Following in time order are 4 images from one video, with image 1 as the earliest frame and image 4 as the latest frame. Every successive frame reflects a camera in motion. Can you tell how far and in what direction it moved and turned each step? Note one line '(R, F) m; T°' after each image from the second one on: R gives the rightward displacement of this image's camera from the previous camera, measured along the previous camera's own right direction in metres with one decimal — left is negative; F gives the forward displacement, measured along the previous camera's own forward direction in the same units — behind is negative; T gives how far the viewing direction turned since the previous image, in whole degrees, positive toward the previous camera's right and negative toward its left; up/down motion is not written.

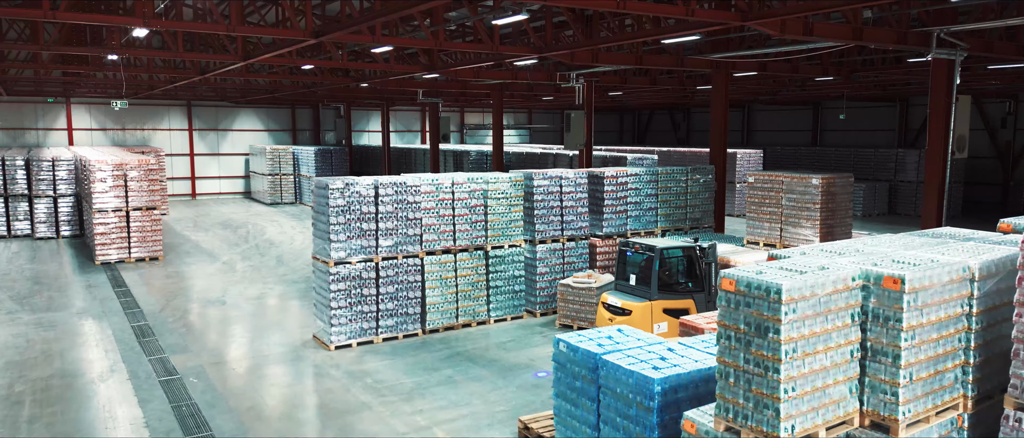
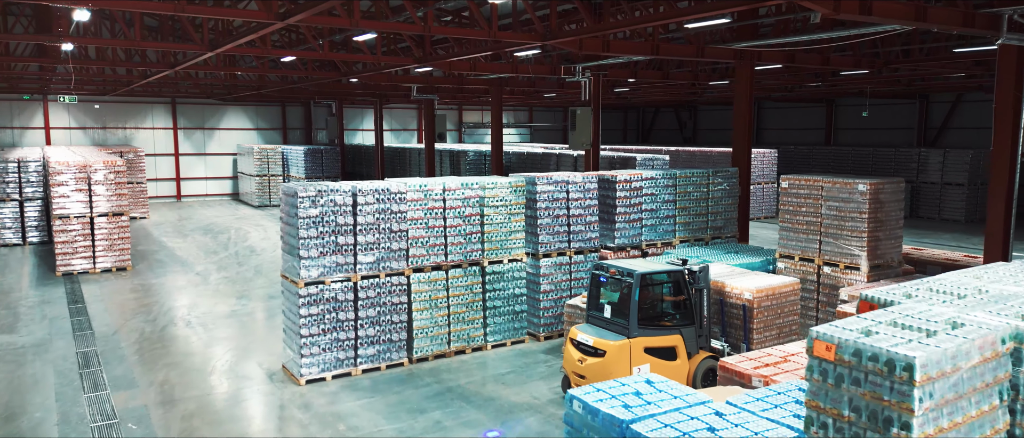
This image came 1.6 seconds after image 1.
(0.0, +1.7) m; 0°
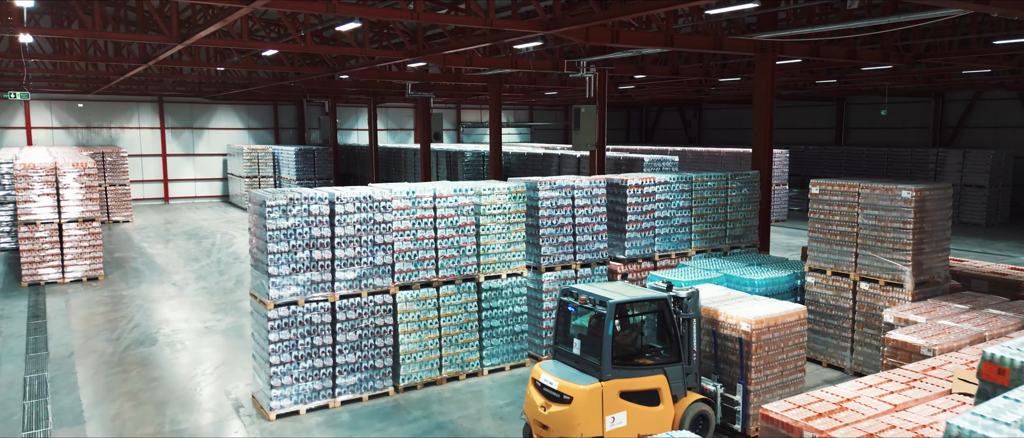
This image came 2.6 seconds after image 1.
(0.0, +1.2) m; 0°
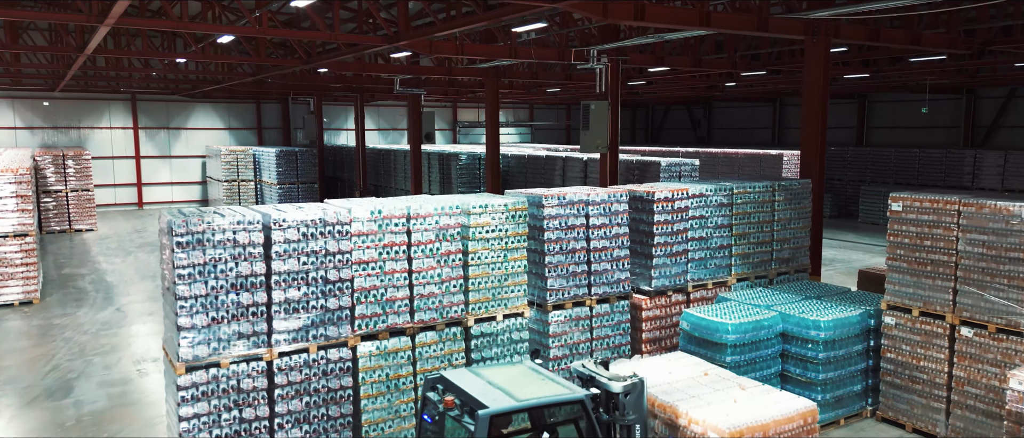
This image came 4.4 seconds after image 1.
(0.0, +2.3) m; 0°
